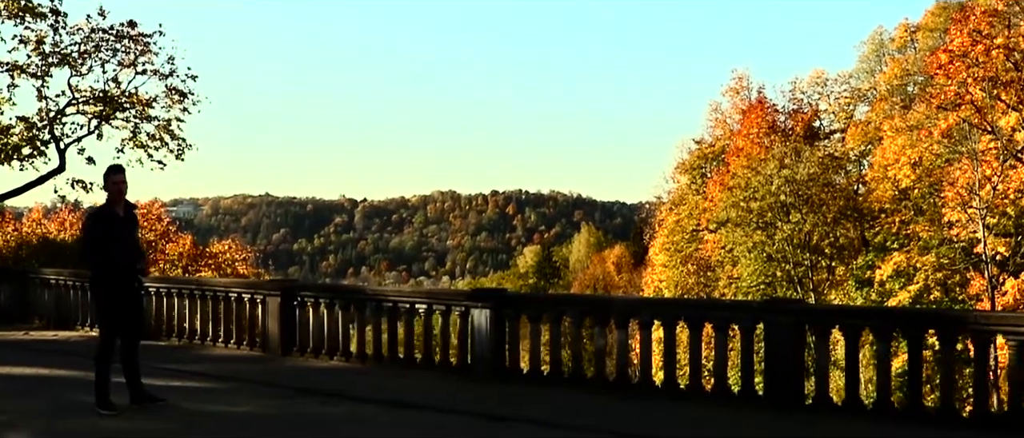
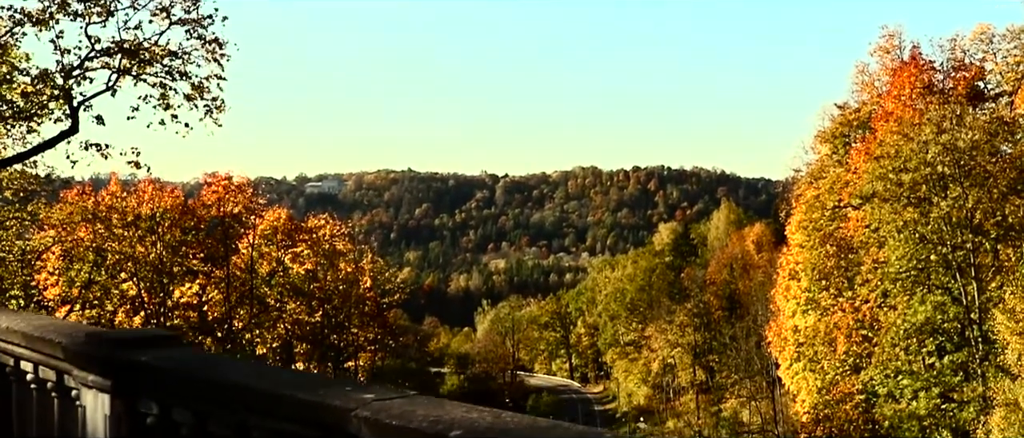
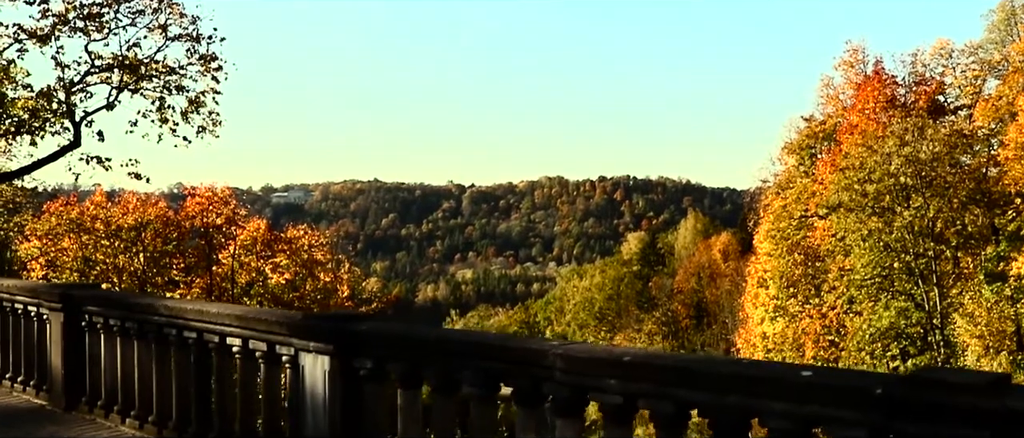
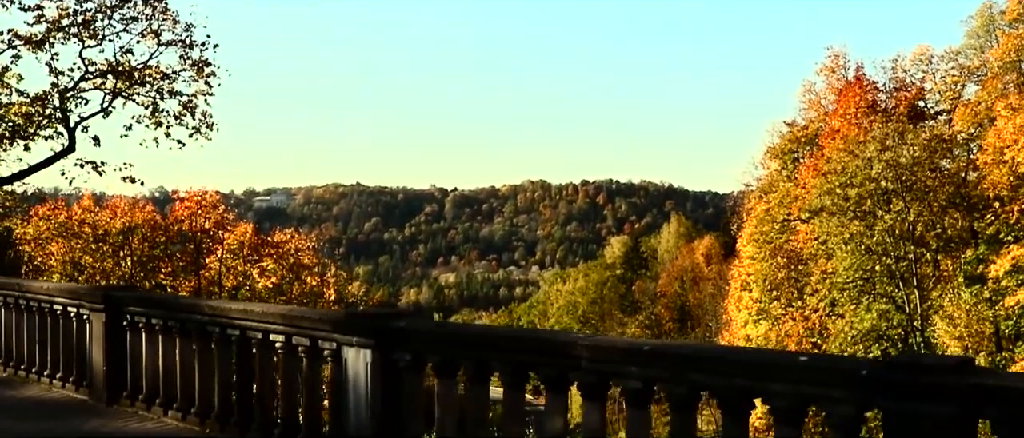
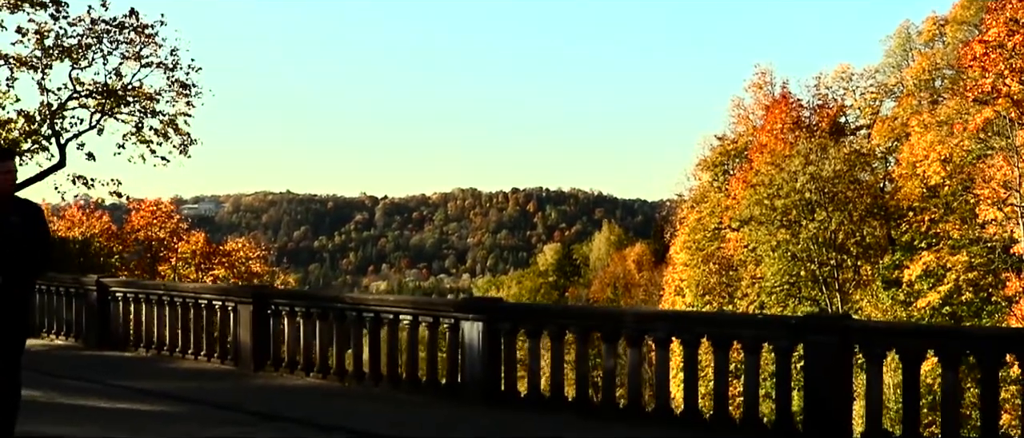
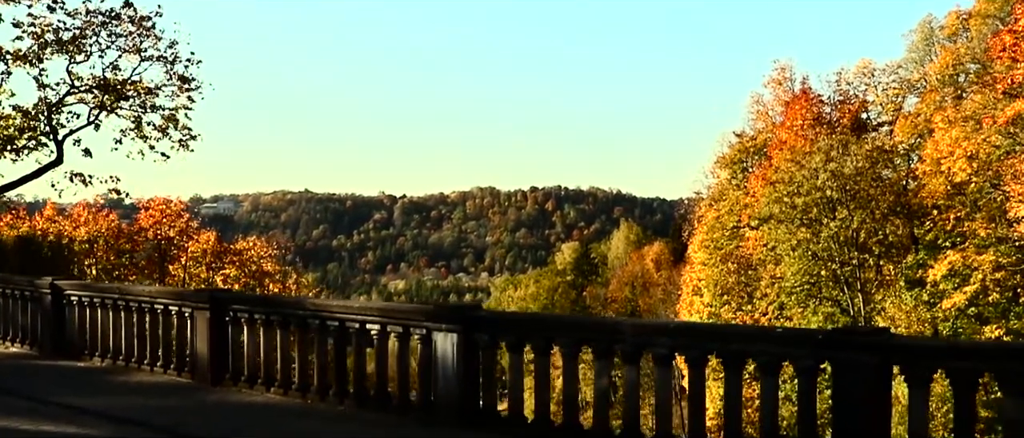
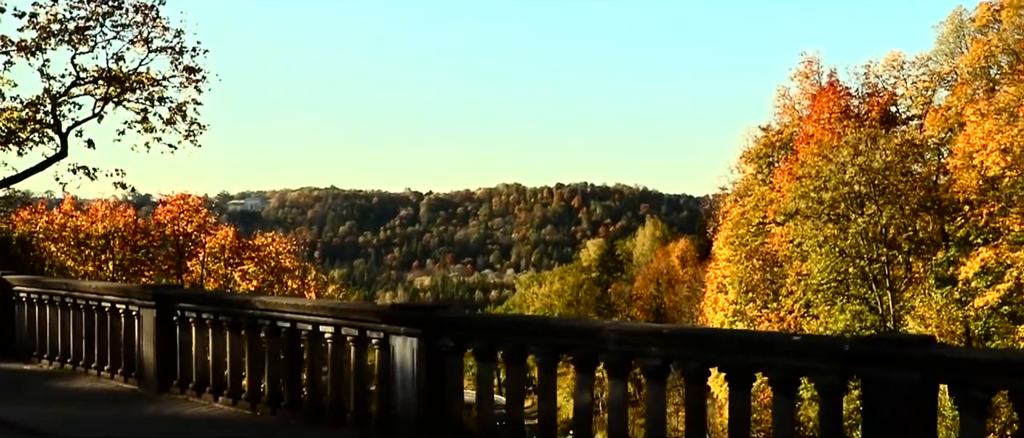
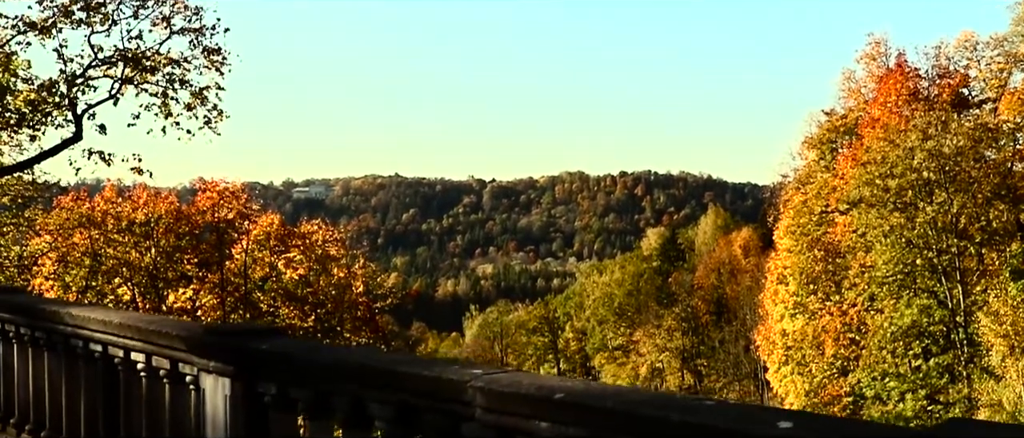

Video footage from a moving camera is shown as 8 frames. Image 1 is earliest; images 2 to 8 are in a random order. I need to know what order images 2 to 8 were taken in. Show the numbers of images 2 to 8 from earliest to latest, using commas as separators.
5, 6, 7, 4, 3, 8, 2
